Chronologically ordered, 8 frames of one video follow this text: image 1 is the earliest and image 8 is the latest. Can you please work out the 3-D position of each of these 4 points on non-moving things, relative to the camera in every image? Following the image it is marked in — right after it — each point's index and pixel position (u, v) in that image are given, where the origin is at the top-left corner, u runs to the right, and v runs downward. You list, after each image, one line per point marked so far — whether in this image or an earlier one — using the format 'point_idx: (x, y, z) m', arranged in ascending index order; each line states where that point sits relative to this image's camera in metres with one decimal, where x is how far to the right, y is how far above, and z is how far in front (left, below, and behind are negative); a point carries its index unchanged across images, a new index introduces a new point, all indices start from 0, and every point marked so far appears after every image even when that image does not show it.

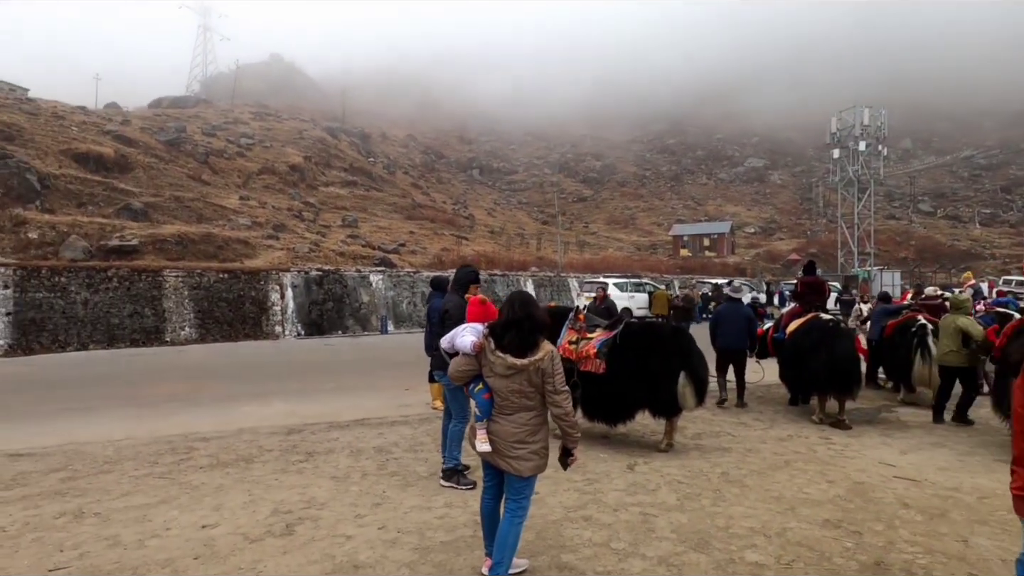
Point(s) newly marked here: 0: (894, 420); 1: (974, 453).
0: (+4.4, -1.5, +8.1) m
1: (+4.2, -1.4, +6.4) m
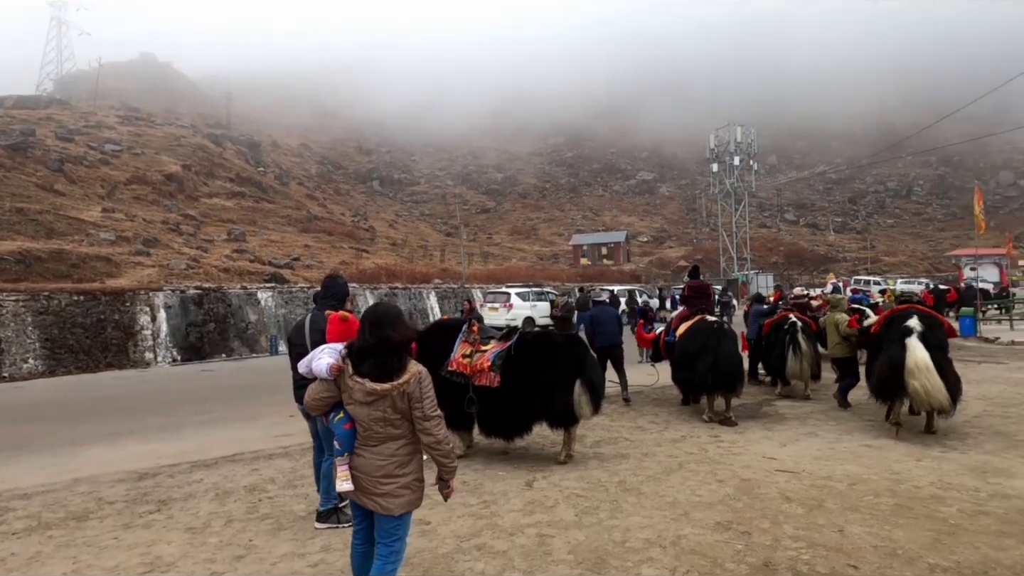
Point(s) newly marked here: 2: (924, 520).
0: (+3.2, -1.6, +8.6) m
1: (+3.3, -1.5, +6.9) m
2: (+2.5, -1.4, +4.2) m
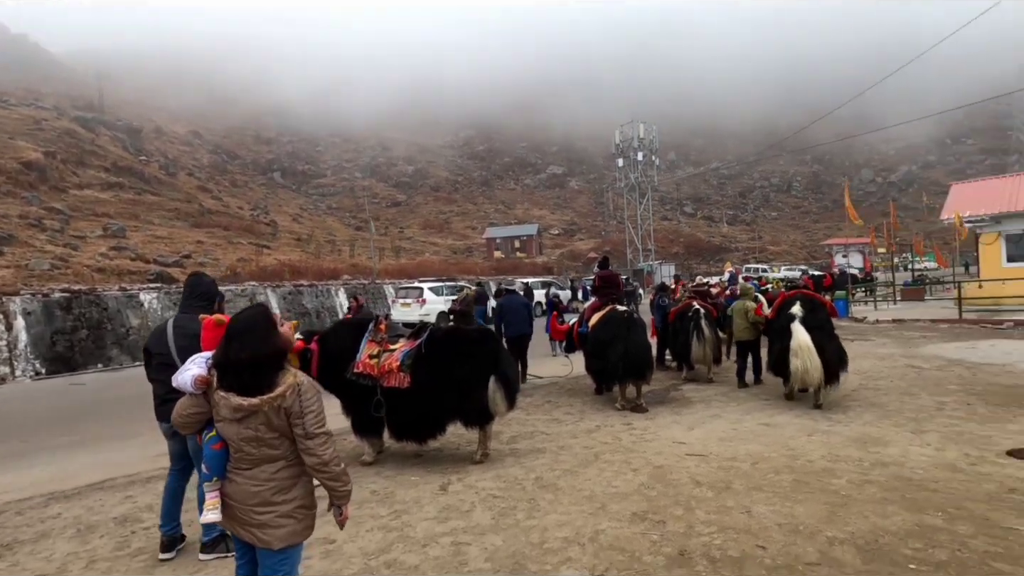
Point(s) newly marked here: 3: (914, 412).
0: (+2.2, -1.4, +8.8) m
1: (+2.4, -1.4, +7.1) m
2: (+1.9, -1.3, +4.4) m
3: (+4.6, -1.4, +8.0) m
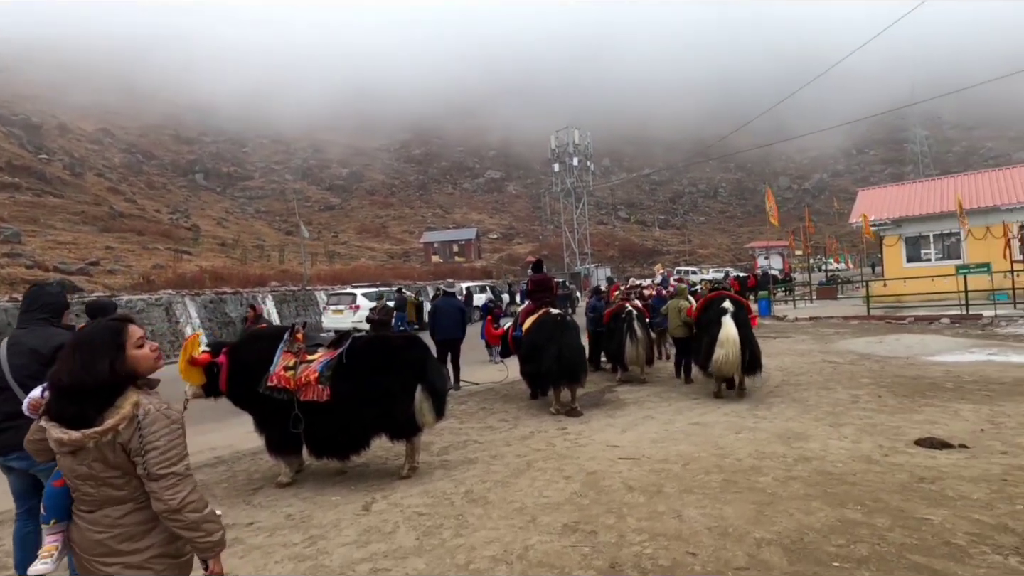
0: (+1.4, -1.5, +8.9) m
1: (+1.8, -1.4, +7.2) m
2: (+1.5, -1.3, +4.4) m
3: (+3.8, -1.4, +8.3) m
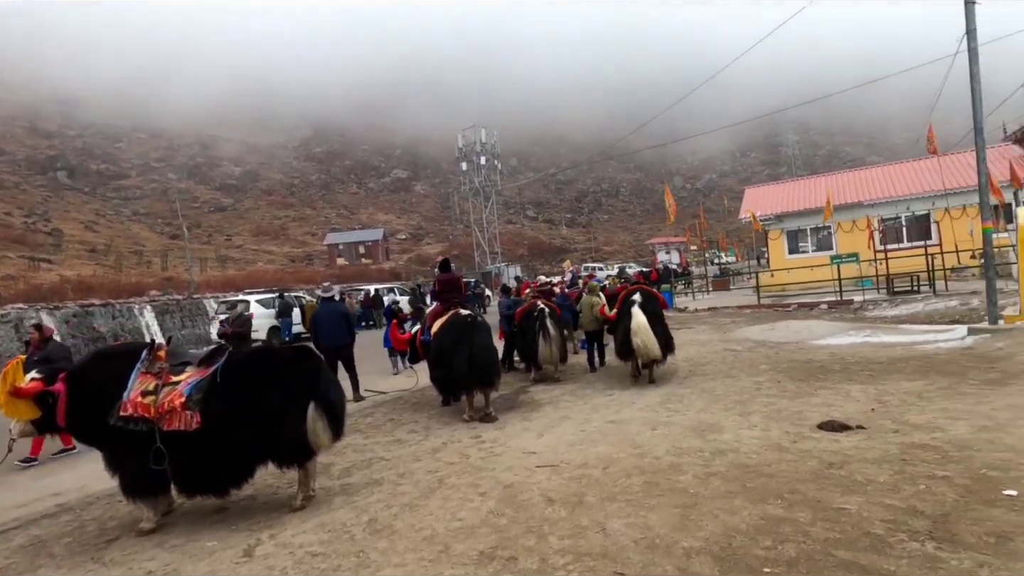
0: (+0.3, -1.4, +8.7) m
1: (+0.9, -1.4, +7.1) m
2: (+1.0, -1.3, +4.3) m
3: (+2.8, -1.3, +8.4) m
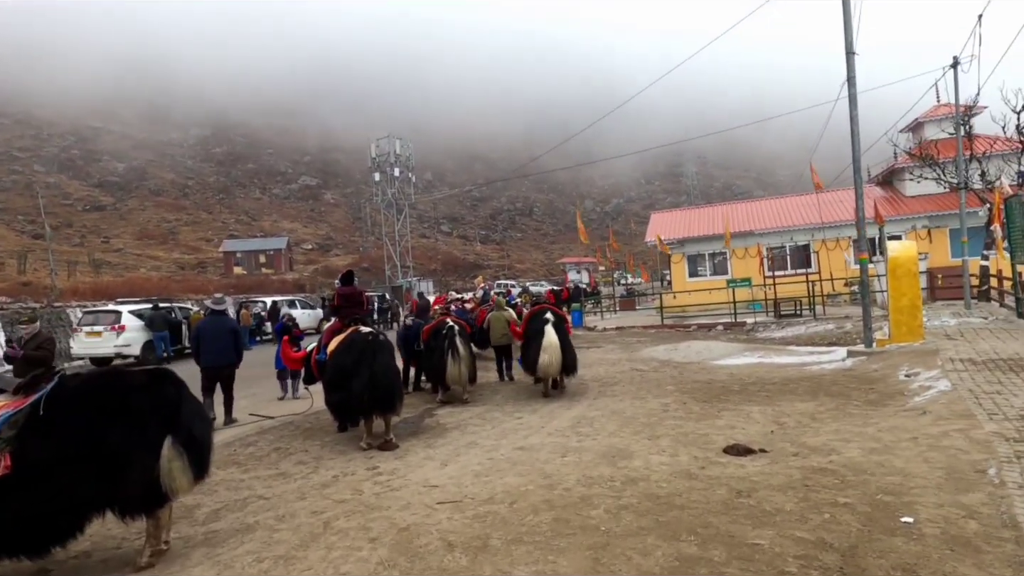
0: (-0.9, -1.6, +8.3) m
1: (0.0, -1.6, +6.7) m
2: (+0.4, -1.4, +4.0) m
3: (+1.7, -1.6, +8.2) m
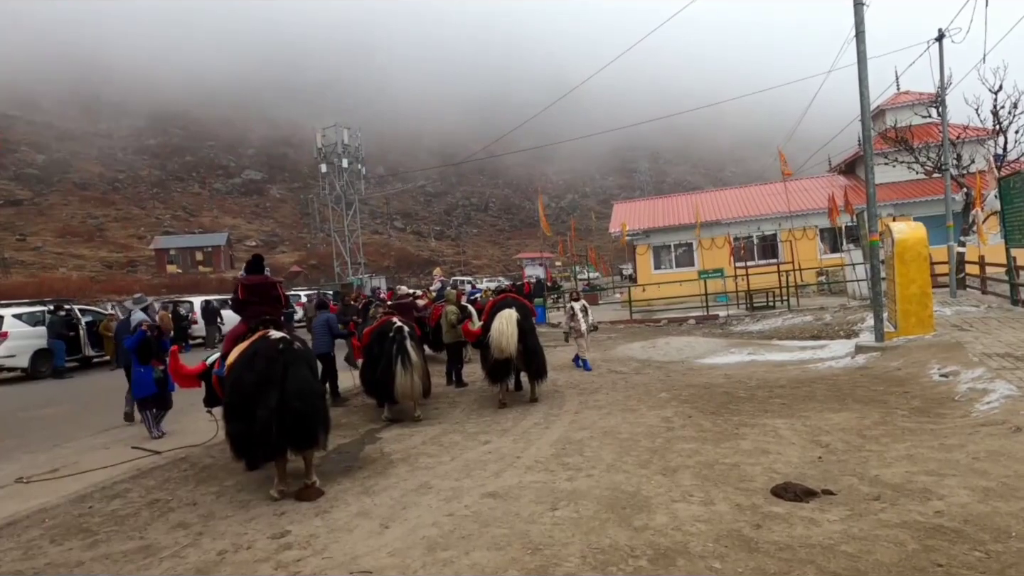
0: (-1.2, -1.6, +6.4) m
1: (-0.3, -1.5, +4.9) m
2: (+0.4, -1.3, +2.2) m
3: (+1.3, -1.4, +6.5) m
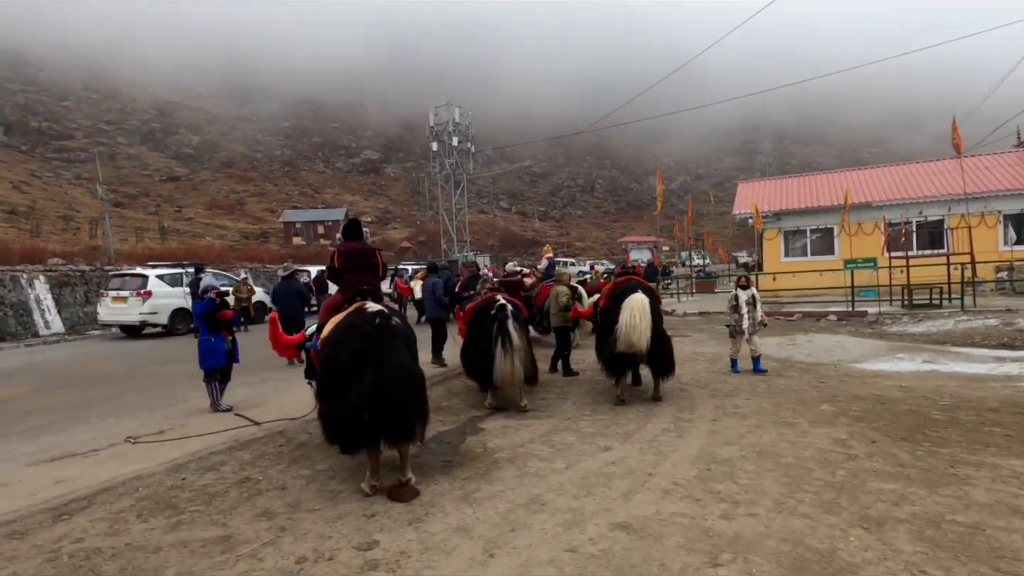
0: (-0.2, -1.3, +5.2) m
1: (+0.5, -1.3, +3.6) m
2: (+0.6, -1.2, +0.8) m
3: (+2.3, -1.3, +5.0) m
